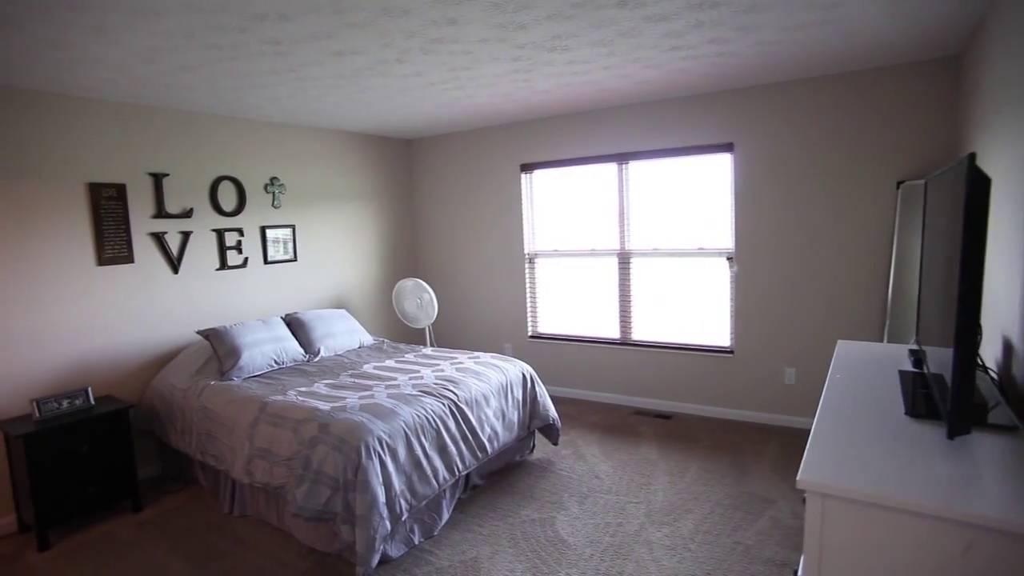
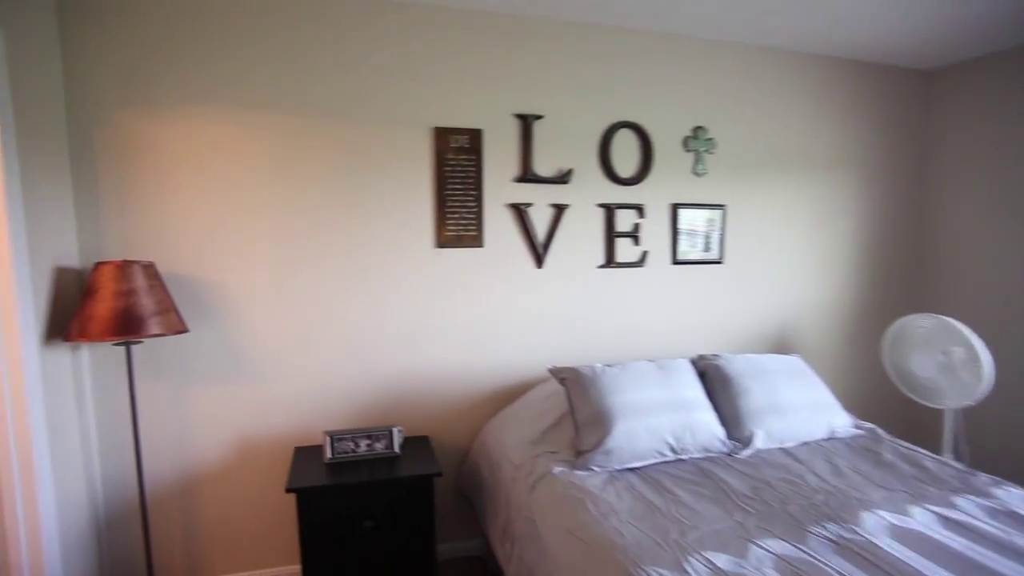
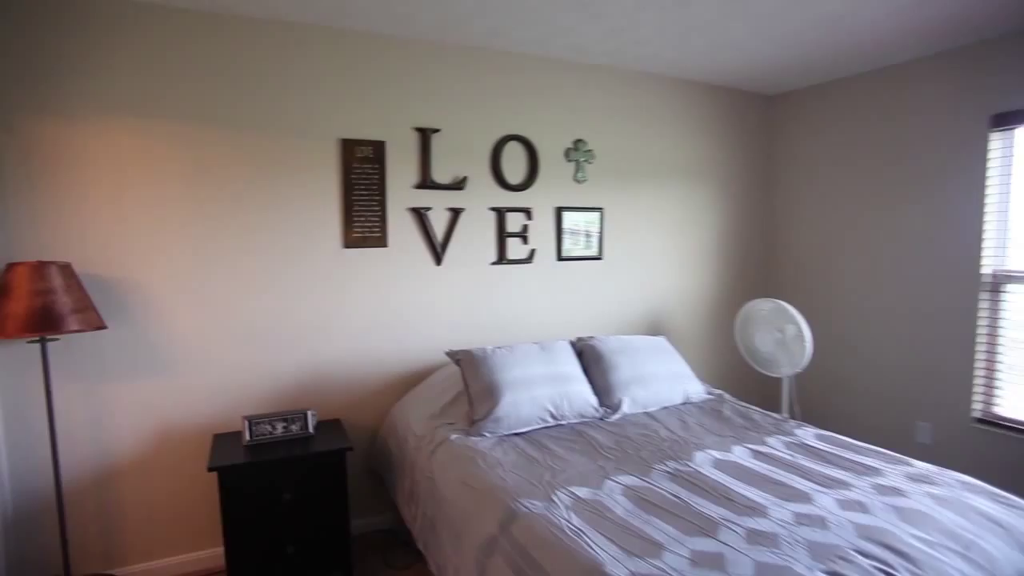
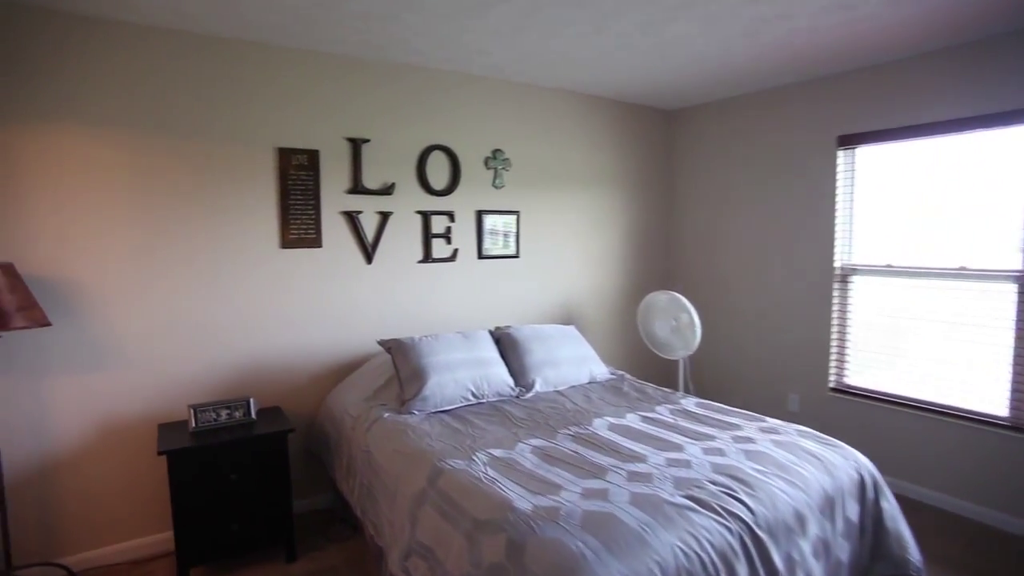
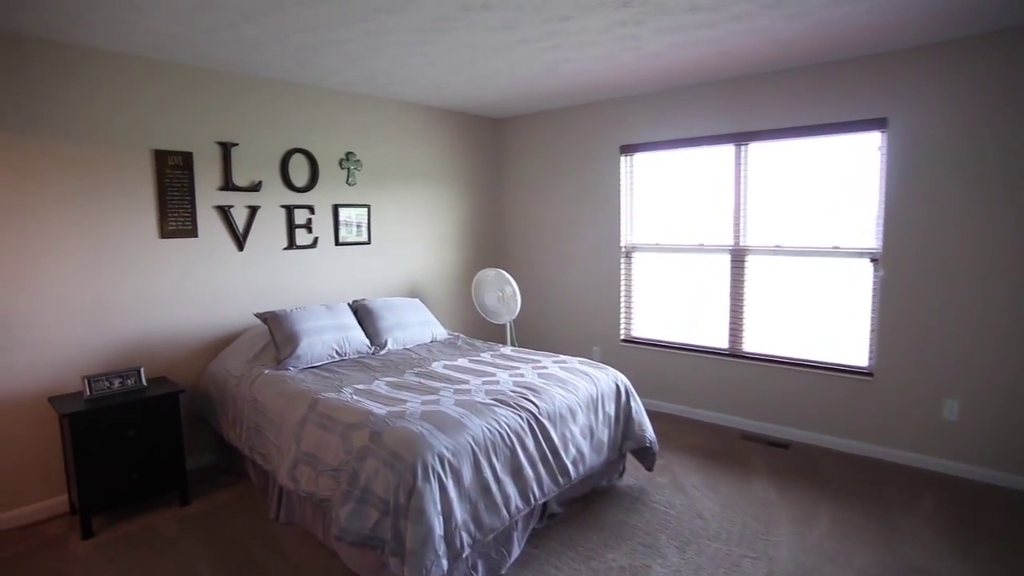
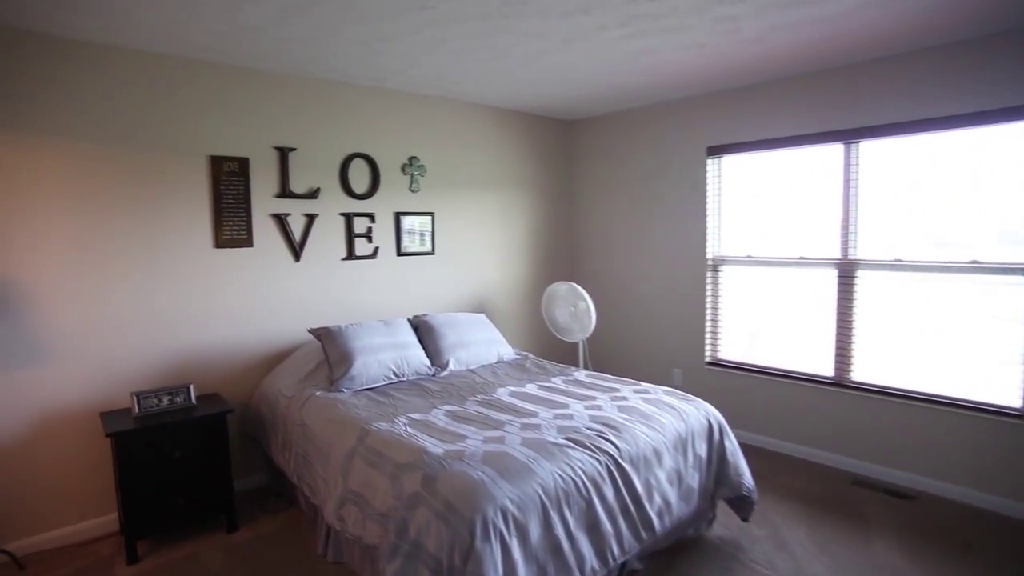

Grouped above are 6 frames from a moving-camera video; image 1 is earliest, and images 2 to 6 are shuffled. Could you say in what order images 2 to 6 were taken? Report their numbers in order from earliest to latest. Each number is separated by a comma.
5, 6, 4, 3, 2
